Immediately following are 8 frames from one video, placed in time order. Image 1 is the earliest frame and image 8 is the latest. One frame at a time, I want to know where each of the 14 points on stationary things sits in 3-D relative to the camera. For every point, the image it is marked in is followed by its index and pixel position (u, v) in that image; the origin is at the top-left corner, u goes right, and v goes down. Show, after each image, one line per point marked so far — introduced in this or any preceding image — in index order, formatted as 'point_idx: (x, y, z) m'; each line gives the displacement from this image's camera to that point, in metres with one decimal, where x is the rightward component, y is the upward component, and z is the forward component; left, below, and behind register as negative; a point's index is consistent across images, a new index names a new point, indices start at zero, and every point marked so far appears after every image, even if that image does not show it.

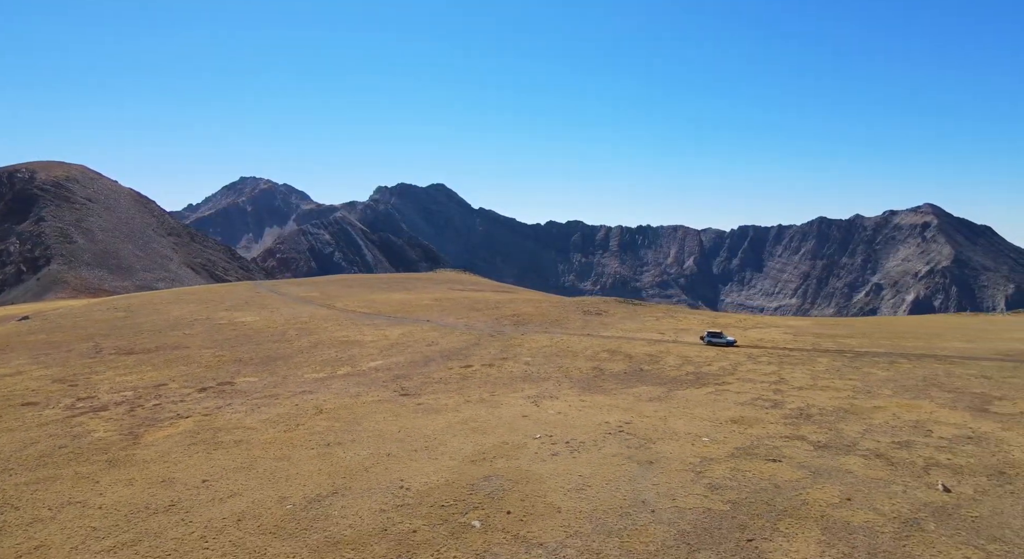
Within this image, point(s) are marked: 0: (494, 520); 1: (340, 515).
0: (-0.5, -6.0, +16.7) m
1: (-4.5, -6.2, +17.4) m
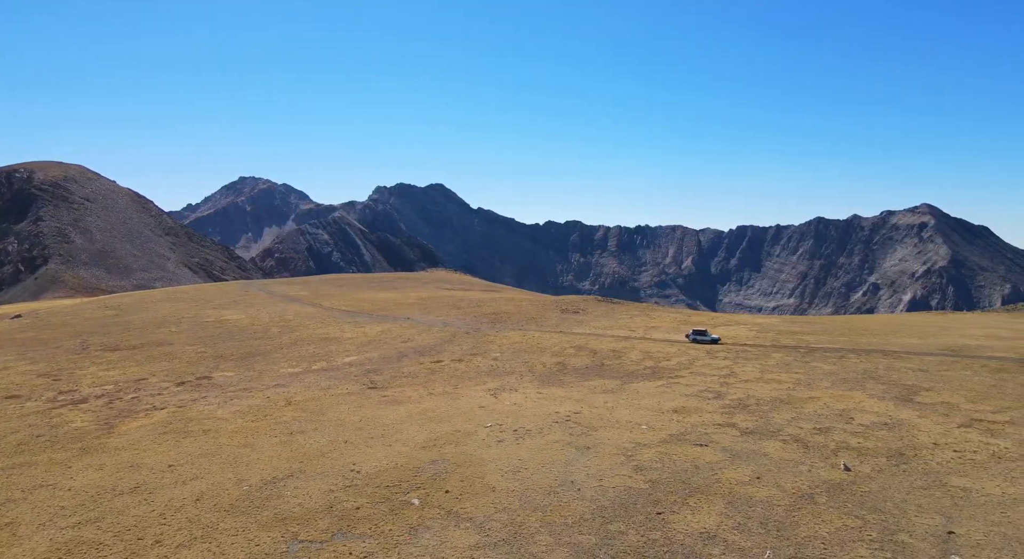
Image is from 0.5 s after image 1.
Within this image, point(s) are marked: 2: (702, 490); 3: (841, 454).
0: (-2.2, -5.9, +18.0) m
1: (-6.2, -6.1, +18.8) m
2: (+4.8, -5.4, +17.3) m
3: (+9.3, -5.0, +19.0) m
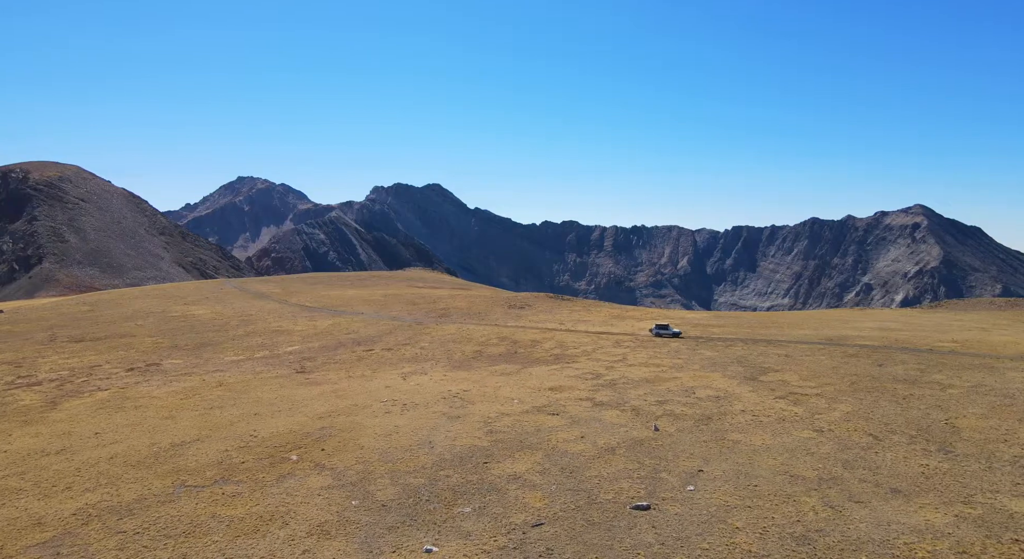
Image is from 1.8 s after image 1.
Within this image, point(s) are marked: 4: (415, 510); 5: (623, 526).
0: (-6.6, -5.6, +21.3) m
1: (-10.6, -5.8, +22.0) m
2: (+0.5, -5.1, +20.7) m
3: (+4.9, -4.7, +22.4) m
4: (-2.4, -5.7, +16.4) m
5: (+2.5, -5.5, +15.0) m
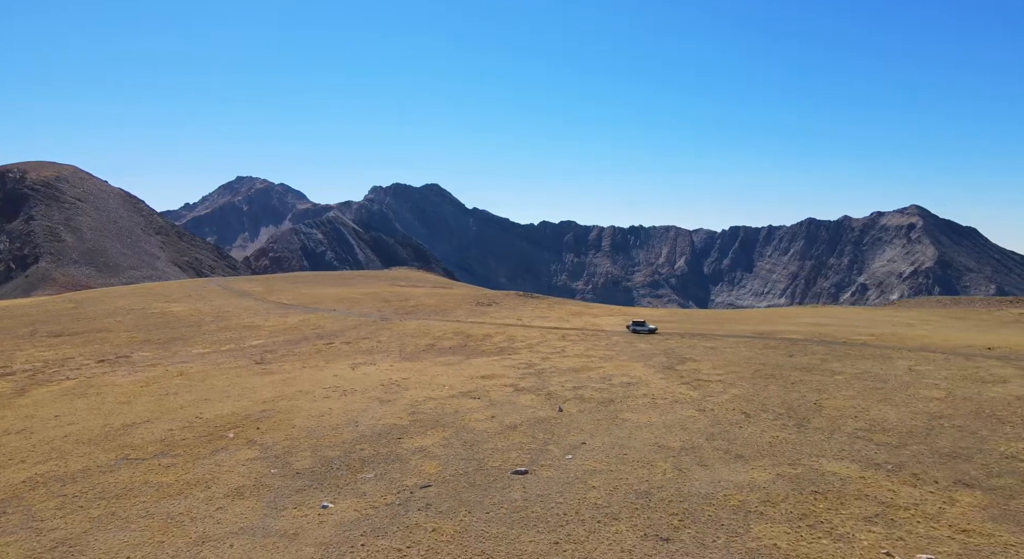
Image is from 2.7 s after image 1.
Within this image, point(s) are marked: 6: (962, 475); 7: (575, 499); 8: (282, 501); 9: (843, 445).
0: (-9.5, -5.3, +23.5) m
1: (-13.5, -5.5, +24.1) m
2: (-2.4, -4.9, +22.9) m
3: (+2.0, -4.5, +24.7) m
4: (-5.2, -5.5, +18.6) m
5: (-0.4, -5.3, +17.2) m
6: (+10.6, -4.6, +15.9) m
7: (+1.5, -5.2, +16.1) m
8: (-5.9, -5.7, +17.1) m
9: (+9.0, -4.5, +18.3) m
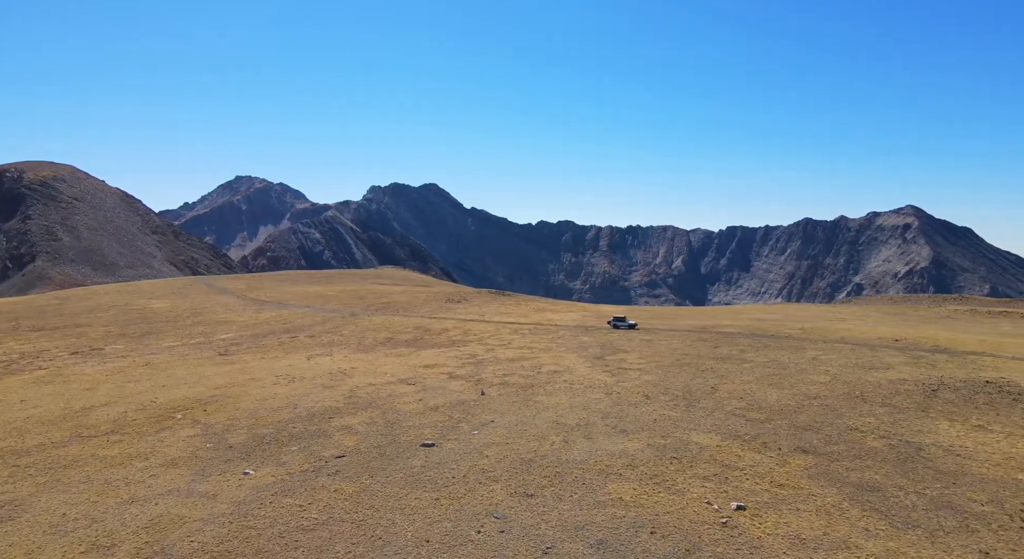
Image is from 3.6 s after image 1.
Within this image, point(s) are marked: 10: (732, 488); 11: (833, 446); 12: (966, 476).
0: (-12.3, -5.1, +25.5) m
1: (-16.3, -5.3, +26.1) m
2: (-5.2, -4.7, +25.0) m
3: (-0.8, -4.3, +26.8) m
4: (-8.0, -5.2, +20.6) m
5: (-3.1, -5.1, +19.3) m
6: (+7.9, -4.4, +18.1) m
7: (-1.3, -5.0, +18.2) m
8: (-8.6, -5.4, +19.1) m
9: (+6.2, -4.3, +20.5) m
10: (+5.1, -4.8, +15.5) m
11: (+8.5, -4.4, +17.8) m
12: (+10.4, -4.5, +15.4) m
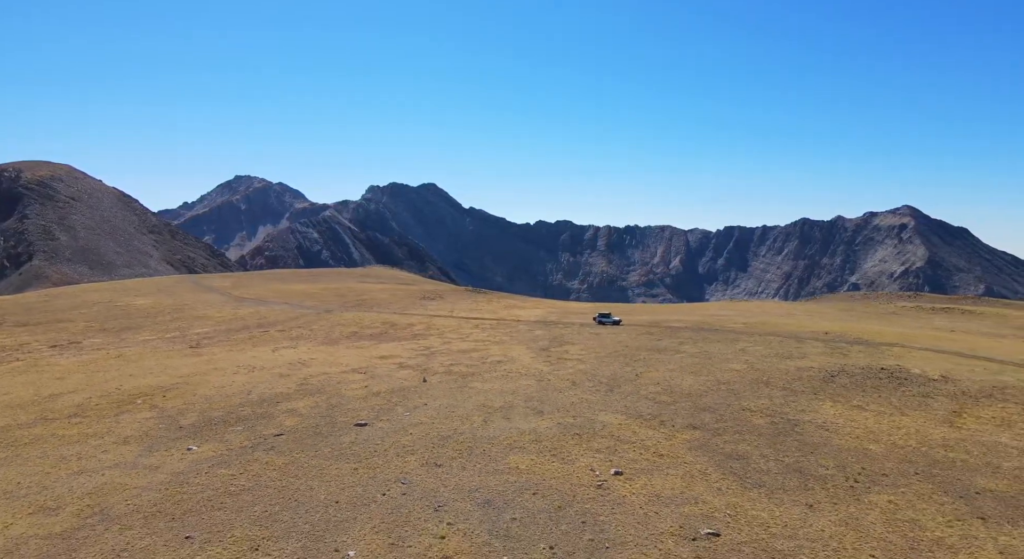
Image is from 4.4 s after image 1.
0: (-14.7, -4.8, +27.2) m
1: (-18.8, -5.0, +27.8) m
2: (-7.7, -4.5, +26.7) m
3: (-3.3, -4.1, +28.5) m
4: (-10.4, -5.0, +22.4) m
5: (-5.5, -4.8, +21.0) m
6: (+5.5, -4.2, +19.9) m
7: (-3.7, -4.8, +20.0) m
8: (-11.0, -5.2, +20.9) m
9: (+3.8, -4.1, +22.3) m
10: (+2.8, -4.6, +17.3) m
11: (+6.1, -4.2, +19.6) m
12: (+8.1, -4.3, +17.2) m
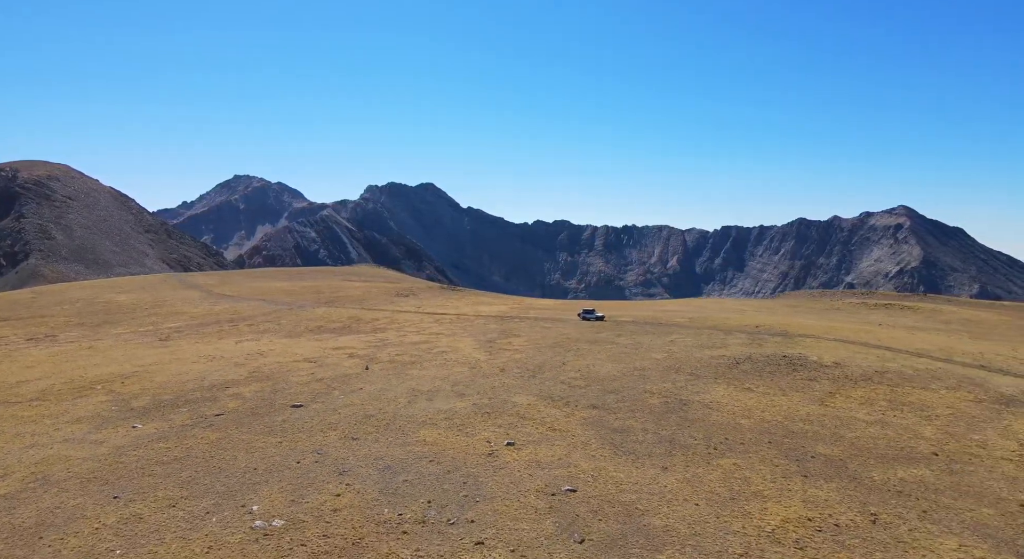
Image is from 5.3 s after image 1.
0: (-17.4, -4.5, +28.9) m
1: (-21.5, -4.7, +29.5) m
2: (-10.4, -4.2, +28.5) m
3: (-6.0, -3.8, +30.4) m
4: (-13.1, -4.7, +24.1) m
5: (-8.2, -4.6, +22.8) m
6: (+2.8, -4.0, +21.8) m
7: (-6.3, -4.5, +21.8) m
8: (-13.7, -4.9, +22.6) m
9: (+1.2, -3.8, +24.2) m
10: (+0.1, -4.4, +19.2) m
11: (+3.5, -4.0, +21.5) m
12: (+5.4, -4.1, +19.1) m
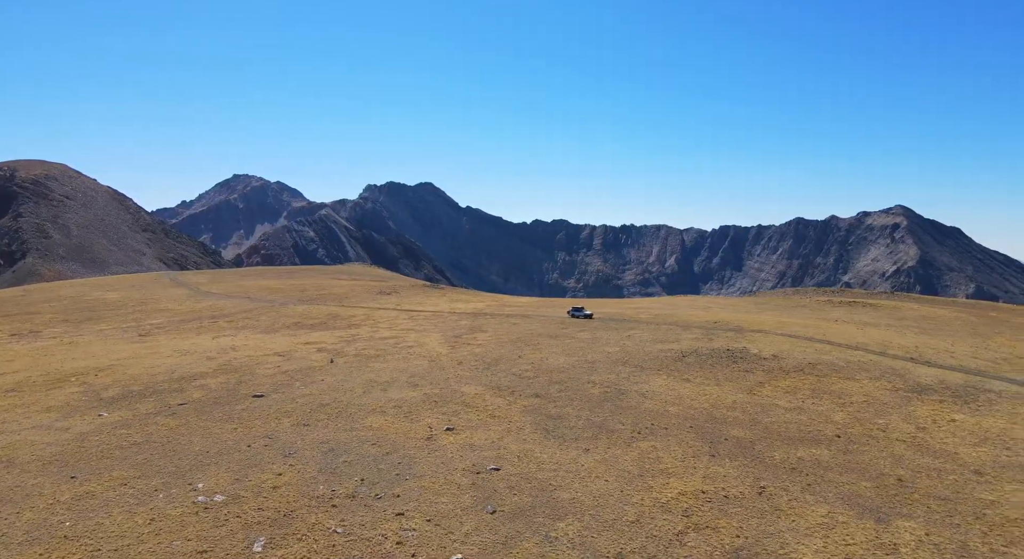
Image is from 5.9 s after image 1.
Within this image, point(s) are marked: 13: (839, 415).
0: (-19.2, -4.4, +29.9) m
1: (-23.3, -4.5, +30.5) m
2: (-12.2, -4.0, +29.5) m
3: (-7.8, -3.6, +31.4) m
4: (-14.9, -4.5, +25.2) m
5: (-10.0, -4.4, +23.9) m
6: (+1.1, -3.8, +22.9) m
7: (-8.1, -4.3, +22.9) m
8: (-15.5, -4.7, +23.6) m
9: (-0.6, -3.7, +25.3) m
10: (-1.6, -4.2, +20.3) m
11: (+1.7, -3.8, +22.6) m
12: (+3.7, -3.9, +20.3) m
13: (+9.0, -3.7, +18.4) m
